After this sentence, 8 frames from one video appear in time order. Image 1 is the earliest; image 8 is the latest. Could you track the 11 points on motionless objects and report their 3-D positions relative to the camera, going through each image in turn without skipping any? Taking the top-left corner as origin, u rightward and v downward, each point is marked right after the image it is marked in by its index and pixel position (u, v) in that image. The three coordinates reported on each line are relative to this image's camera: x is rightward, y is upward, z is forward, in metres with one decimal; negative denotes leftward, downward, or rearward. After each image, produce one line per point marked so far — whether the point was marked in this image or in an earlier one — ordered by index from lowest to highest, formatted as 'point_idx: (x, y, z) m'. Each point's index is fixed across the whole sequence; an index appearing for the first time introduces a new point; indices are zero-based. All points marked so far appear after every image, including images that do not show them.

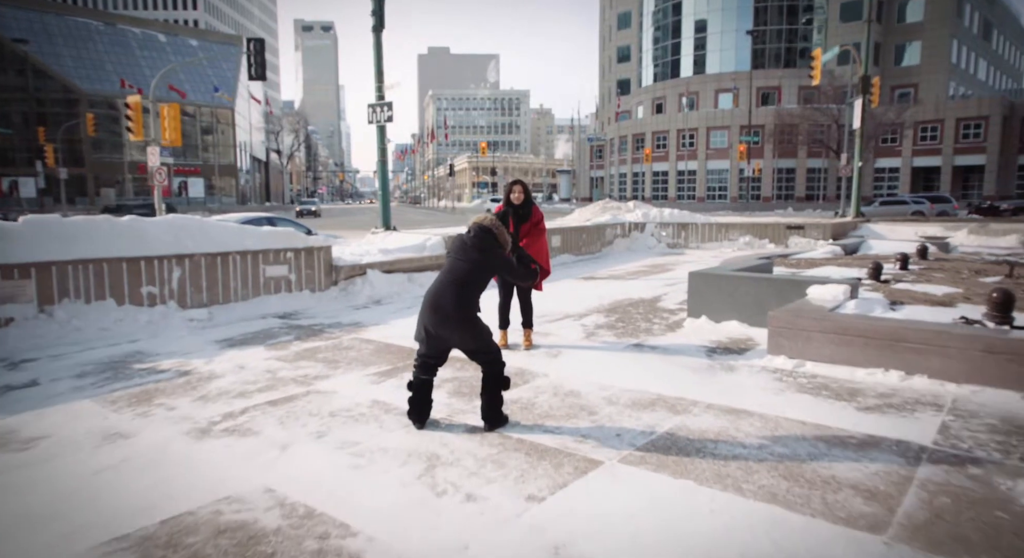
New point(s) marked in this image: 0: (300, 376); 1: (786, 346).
0: (-2.1, -1.0, +6.2) m
1: (+2.7, -0.7, +6.1) m
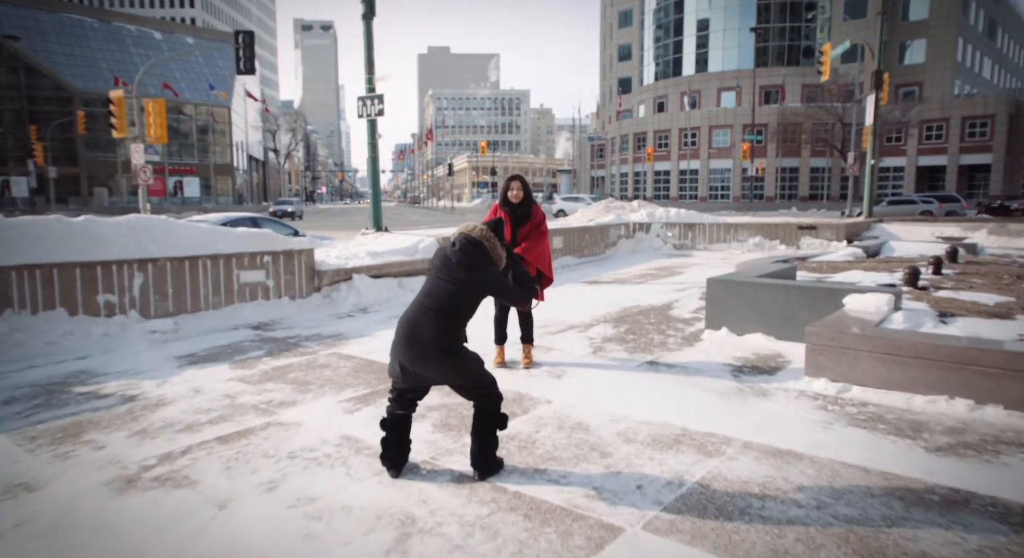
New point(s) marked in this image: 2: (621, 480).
0: (-2.1, -1.0, +5.3) m
1: (+2.6, -0.7, +5.3) m
2: (+0.6, -1.2, +3.7) m
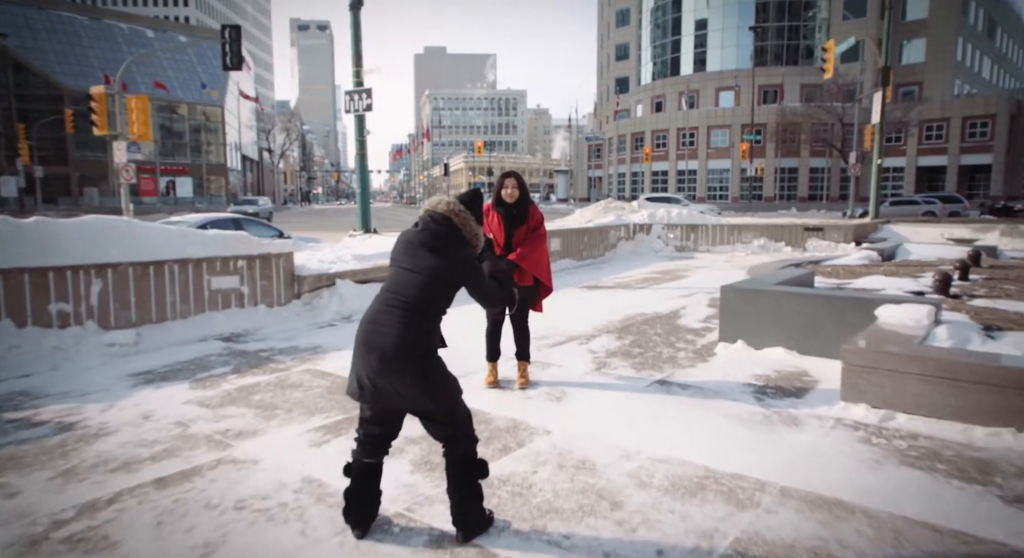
0: (-2.2, -1.1, +4.6) m
1: (+2.6, -0.8, +4.6) m
2: (+0.6, -1.2, +3.0) m
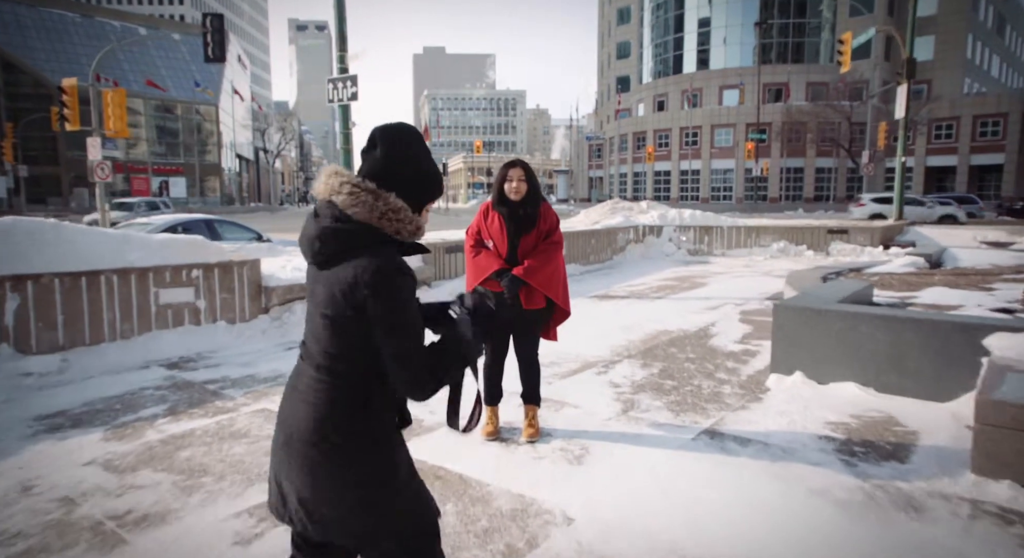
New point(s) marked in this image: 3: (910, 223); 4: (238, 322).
0: (-2.1, -1.3, +3.4) m
1: (+2.6, -1.0, +3.4) m
2: (+0.6, -1.4, +1.7) m
3: (+12.3, +1.7, +19.5) m
4: (-3.3, -0.5, +7.5) m
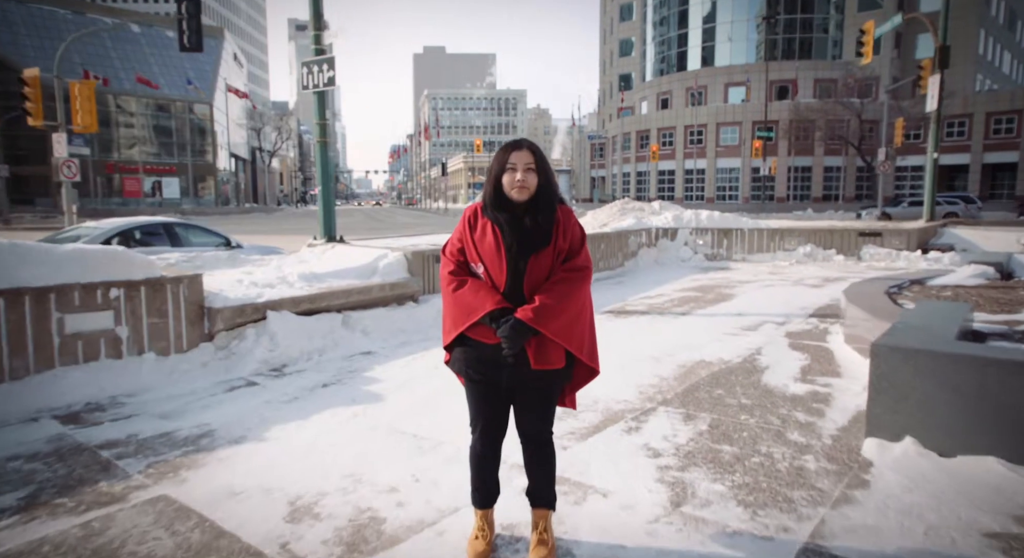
0: (-2.1, -1.5, +1.9) m
1: (+2.6, -1.1, +1.9) m
2: (+0.6, -1.6, +0.2) m
3: (+12.3, +1.5, +18.0) m
4: (-3.2, -0.7, +6.0) m
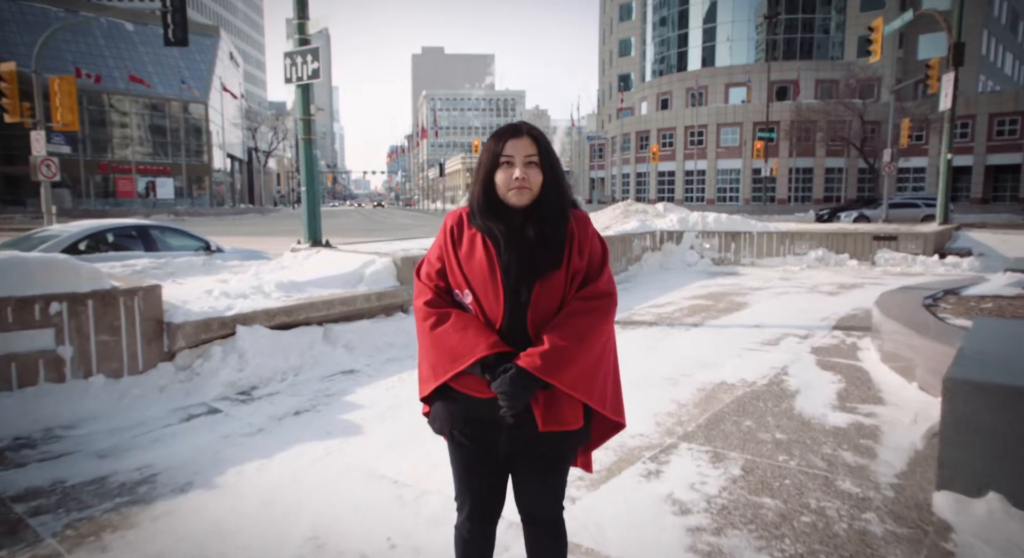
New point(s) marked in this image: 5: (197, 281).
0: (-2.1, -1.5, +1.2) m
1: (+2.6, -1.2, +1.2) m
2: (+0.6, -1.7, -0.5) m
3: (+12.3, +1.4, +17.4) m
4: (-3.3, -0.8, +5.3) m
5: (-3.7, 0.0, +7.4) m
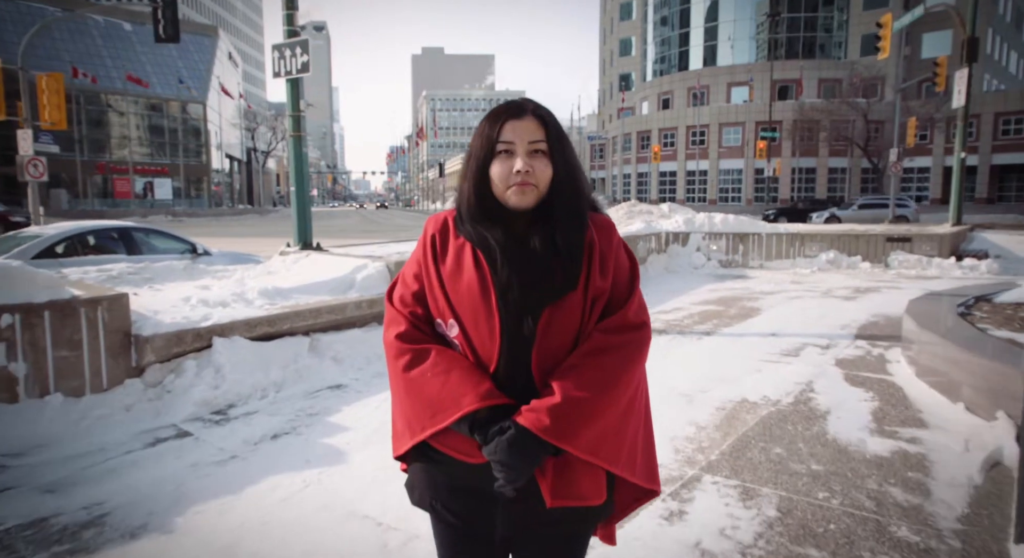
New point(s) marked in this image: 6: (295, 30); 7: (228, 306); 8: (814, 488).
0: (-2.1, -1.6, +0.7) m
1: (+2.6, -1.3, +0.7) m
2: (+0.6, -1.7, -1.0) m
3: (+12.3, +1.3, +16.9) m
4: (-3.3, -0.9, +4.8) m
5: (-3.7, -0.1, +6.9) m
6: (-3.0, +3.5, +8.8) m
7: (-2.8, -0.3, +6.2) m
8: (+1.7, -1.2, +3.6) m
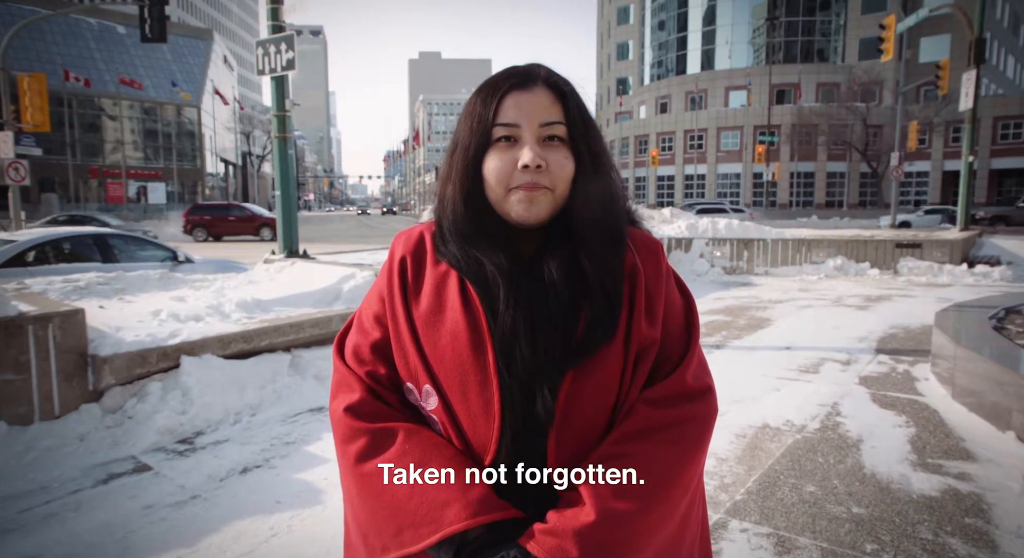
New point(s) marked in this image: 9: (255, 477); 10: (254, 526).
0: (-2.1, -1.7, +0.2) m
1: (+2.7, -1.4, +0.2) m
2: (+0.7, -1.8, -1.4) m
3: (+12.2, +1.2, +16.5) m
4: (-3.3, -1.0, +4.3) m
5: (-3.7, -0.2, +6.4) m
6: (-3.0, +3.3, +8.3) m
7: (-2.8, -0.4, +5.7) m
8: (+1.7, -1.3, +3.1) m
9: (-1.6, -1.3, +4.0) m
10: (-1.4, -1.3, +3.4) m
